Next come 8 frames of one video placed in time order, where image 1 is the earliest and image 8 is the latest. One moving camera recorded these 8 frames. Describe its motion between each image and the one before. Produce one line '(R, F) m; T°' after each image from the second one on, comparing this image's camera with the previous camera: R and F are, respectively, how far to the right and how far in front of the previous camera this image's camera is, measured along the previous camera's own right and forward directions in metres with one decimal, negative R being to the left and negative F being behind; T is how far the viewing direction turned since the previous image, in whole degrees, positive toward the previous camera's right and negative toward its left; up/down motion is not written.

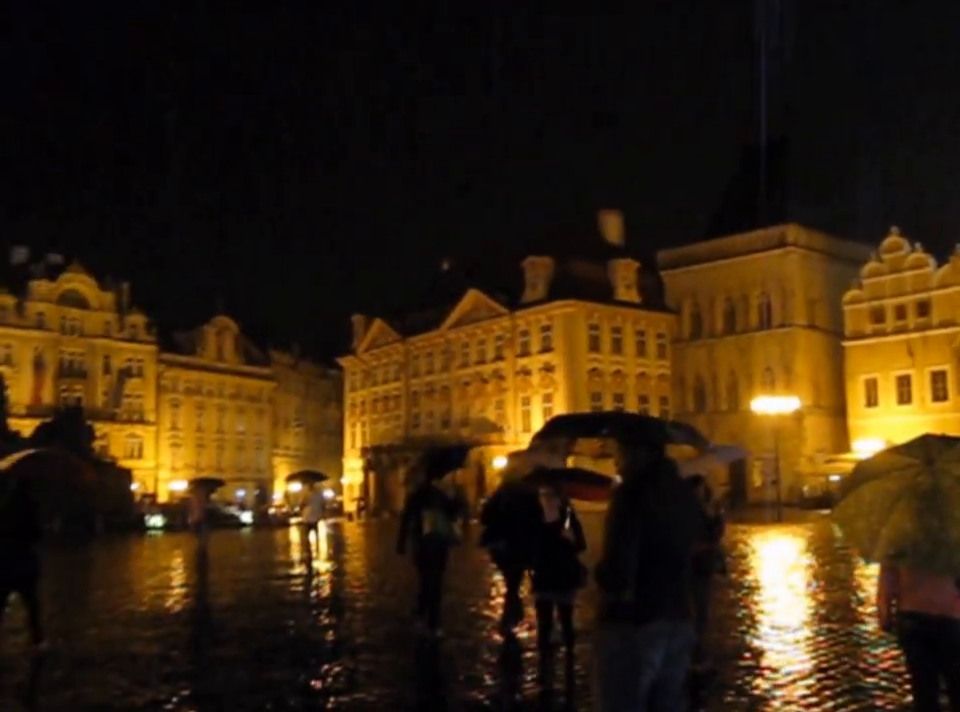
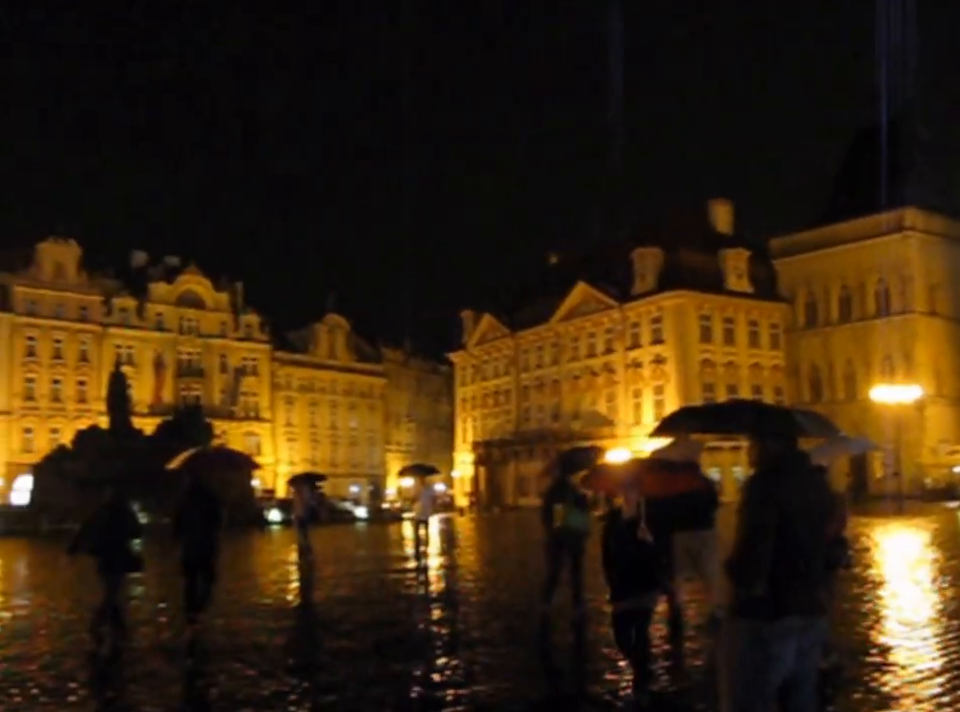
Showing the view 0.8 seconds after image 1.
(-0.3, +0.1) m; -5°
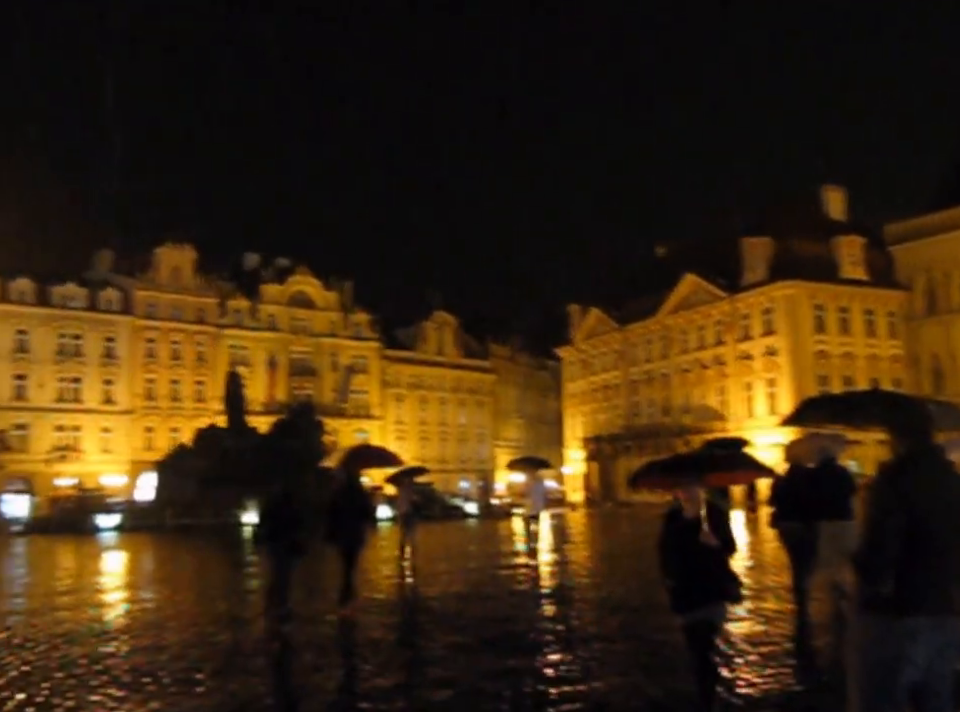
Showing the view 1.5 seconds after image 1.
(-0.3, 0.0) m; -5°
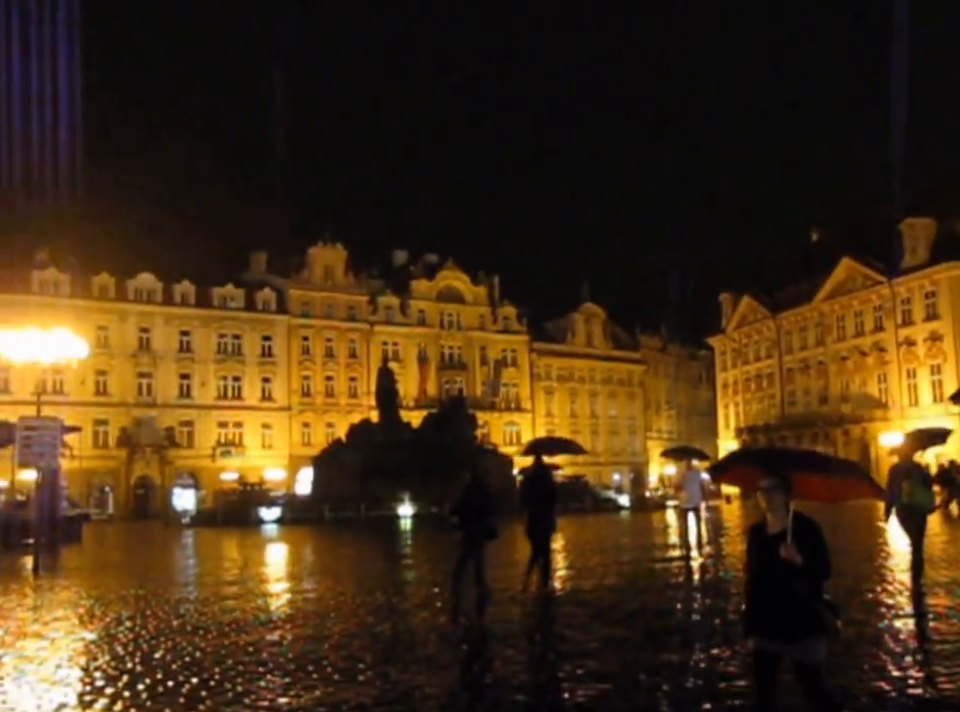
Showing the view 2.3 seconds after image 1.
(-0.6, 0.0) m; -7°
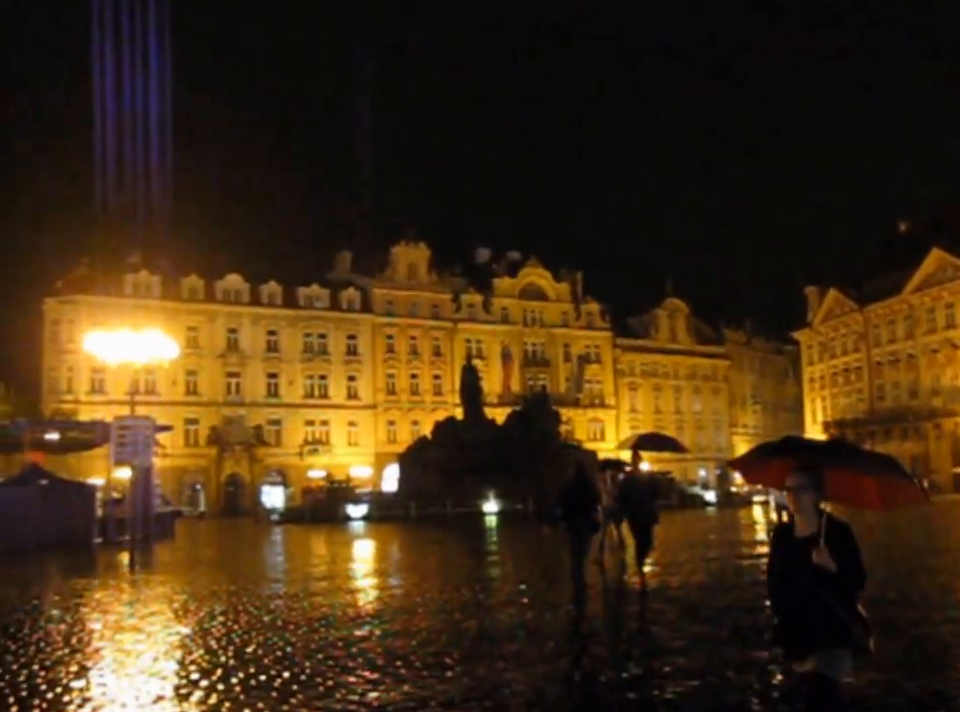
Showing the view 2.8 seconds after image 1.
(-0.5, -0.1) m; -3°
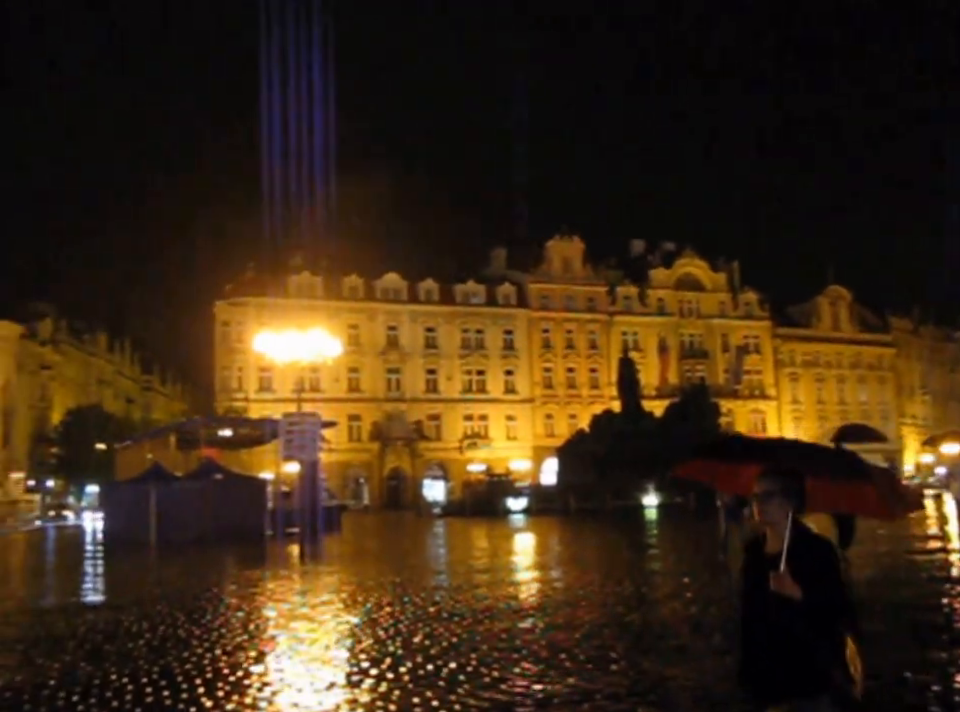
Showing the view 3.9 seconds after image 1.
(-0.7, -0.1) m; -7°
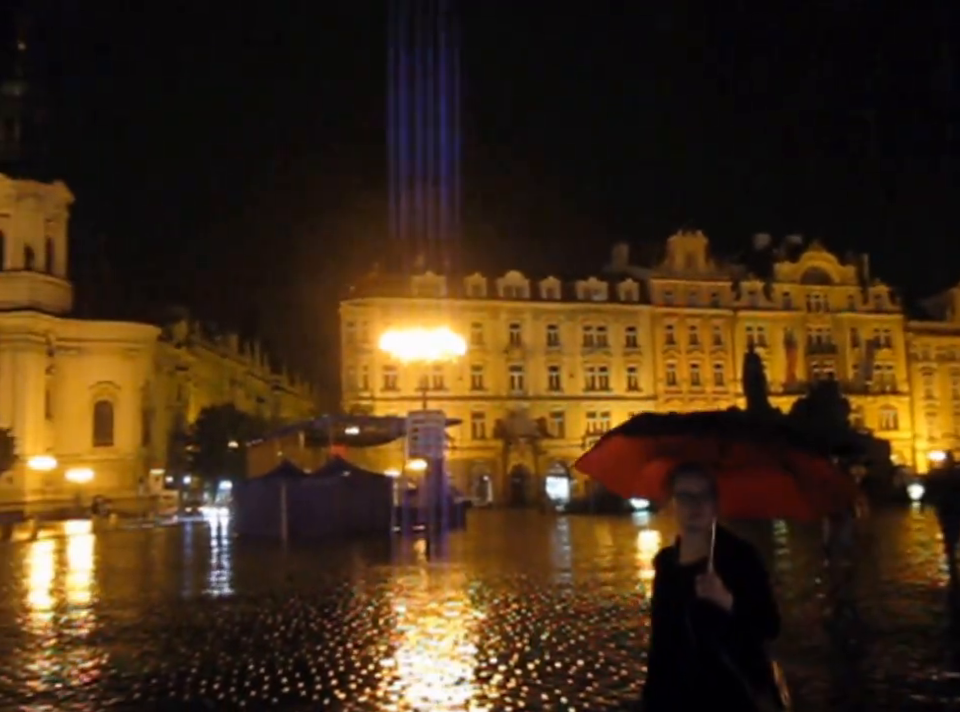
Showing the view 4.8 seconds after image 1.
(-0.7, -0.1) m; -5°
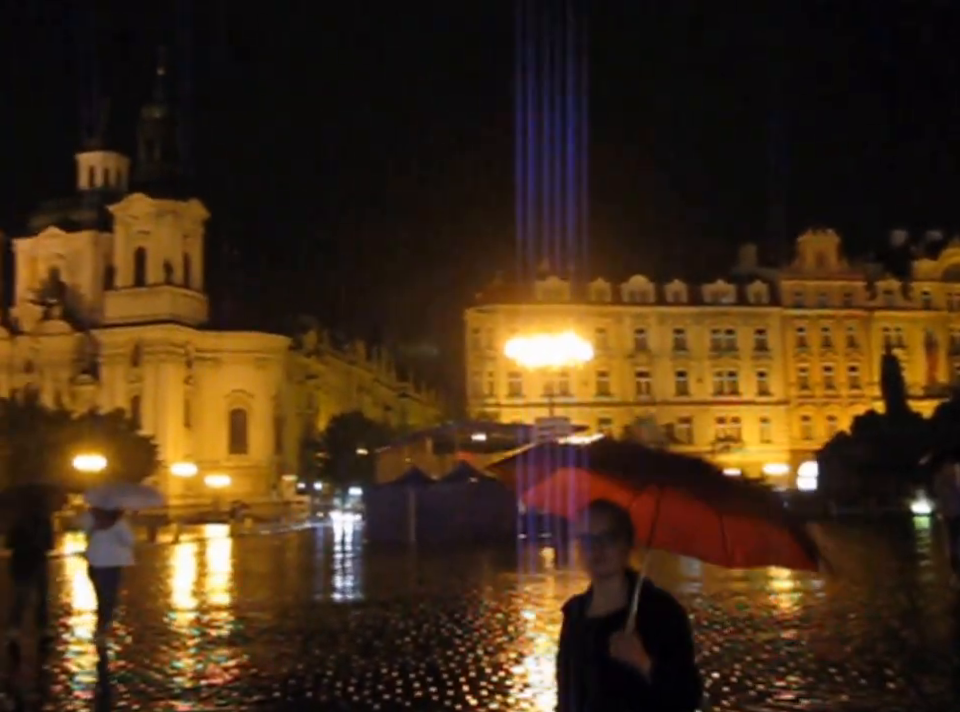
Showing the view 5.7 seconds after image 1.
(-0.2, 0.0) m; -6°
